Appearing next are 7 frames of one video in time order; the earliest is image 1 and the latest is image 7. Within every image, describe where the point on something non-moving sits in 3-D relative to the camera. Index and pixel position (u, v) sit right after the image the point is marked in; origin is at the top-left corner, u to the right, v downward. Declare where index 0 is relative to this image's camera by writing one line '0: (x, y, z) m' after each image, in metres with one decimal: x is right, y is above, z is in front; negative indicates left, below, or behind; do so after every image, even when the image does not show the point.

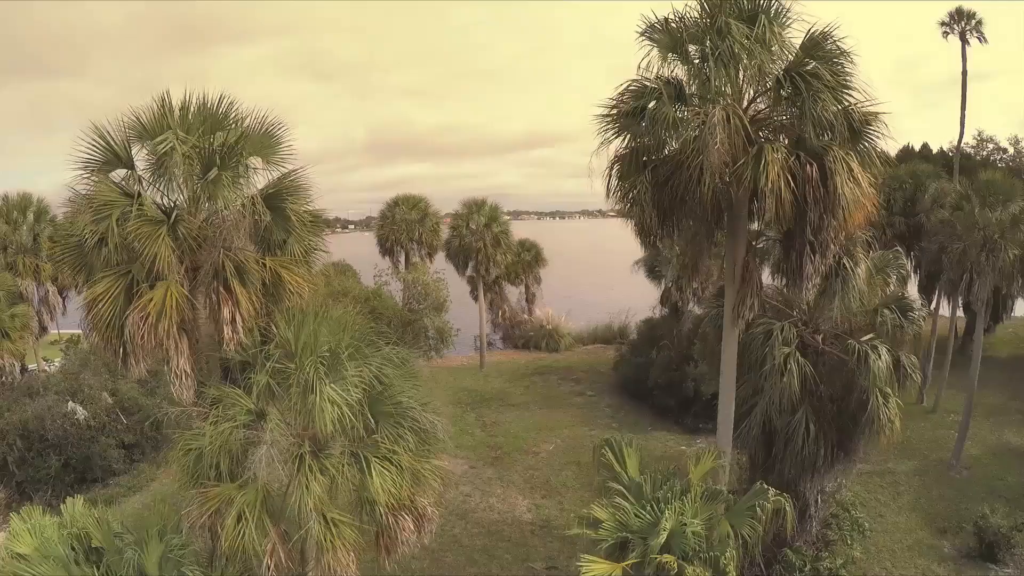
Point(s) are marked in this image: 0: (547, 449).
0: (+0.6, -2.8, +9.1) m
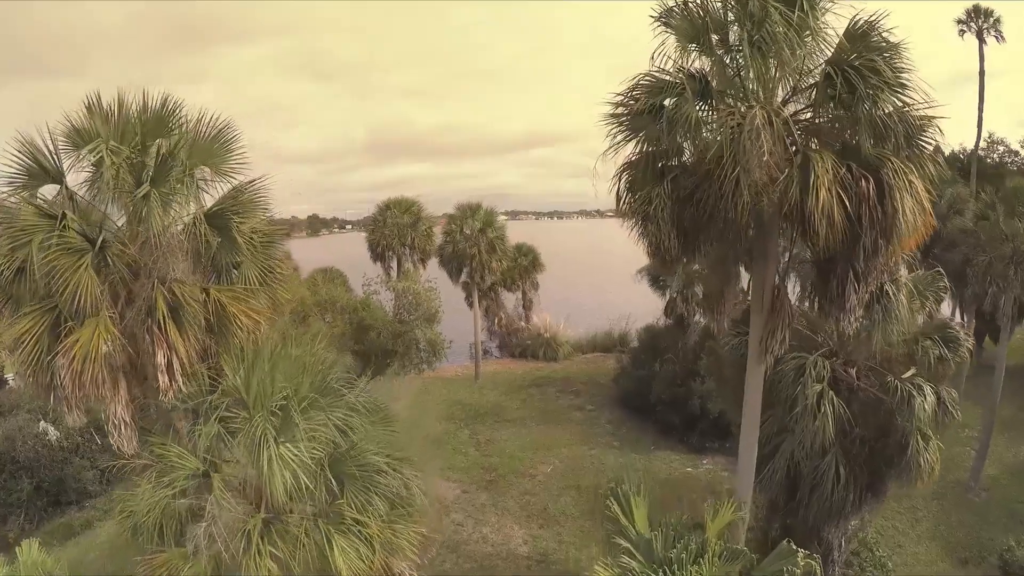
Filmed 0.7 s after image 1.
0: (+0.5, -3.0, +8.6) m
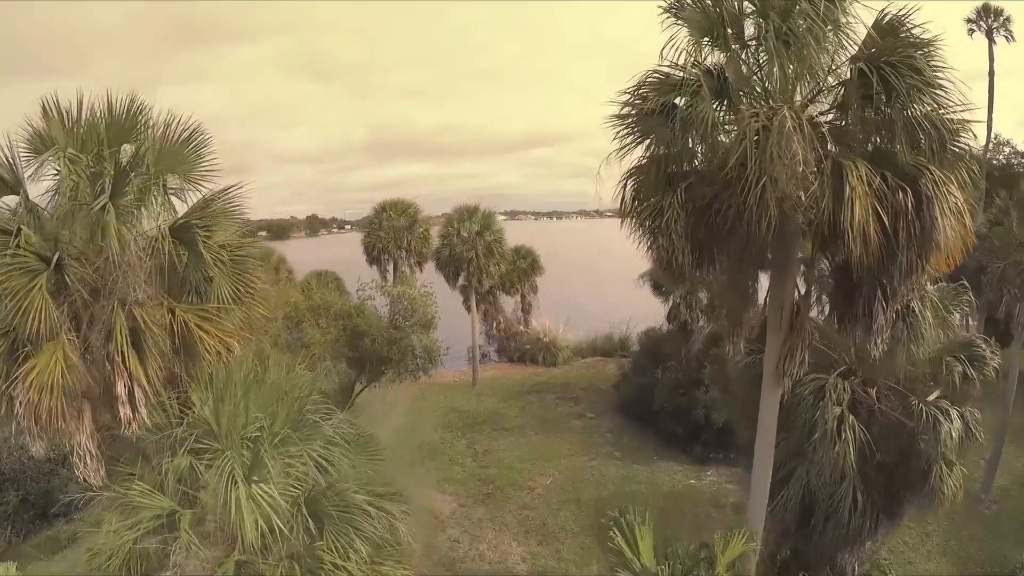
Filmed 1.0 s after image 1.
0: (+0.5, -3.1, +8.3) m
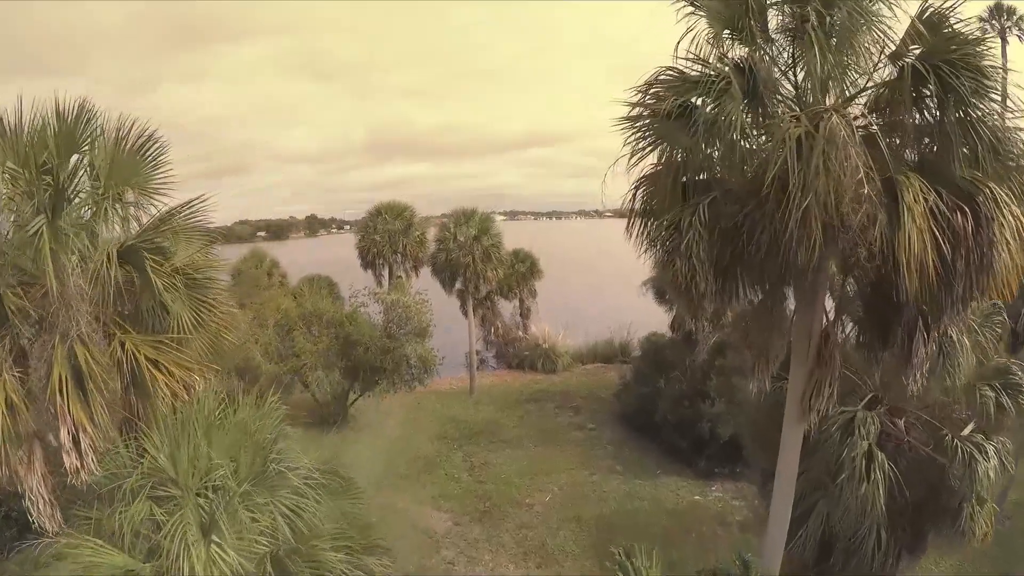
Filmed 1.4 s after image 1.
0: (+0.5, -3.3, +8.0) m
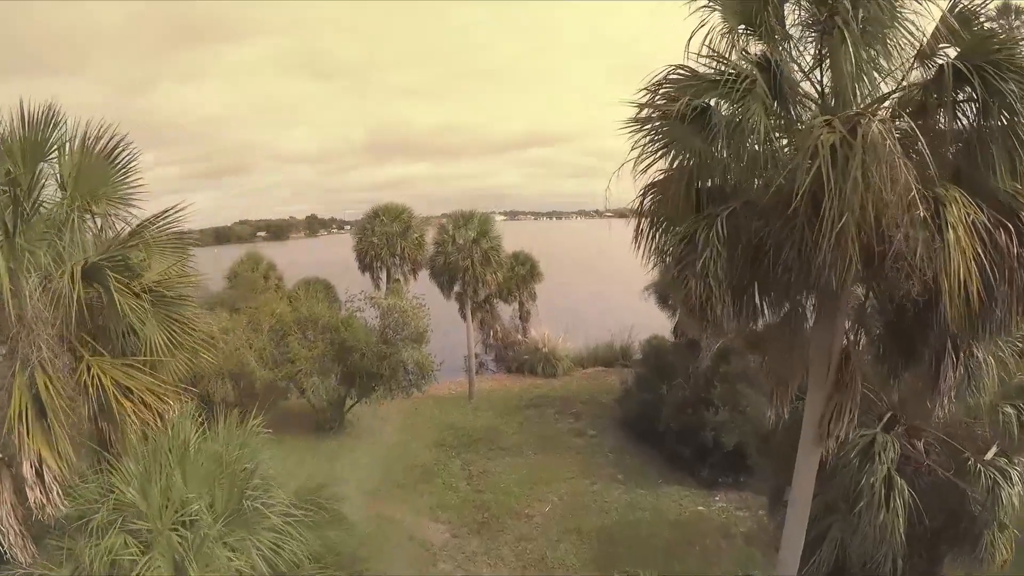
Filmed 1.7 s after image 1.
0: (+0.5, -3.3, +7.8) m
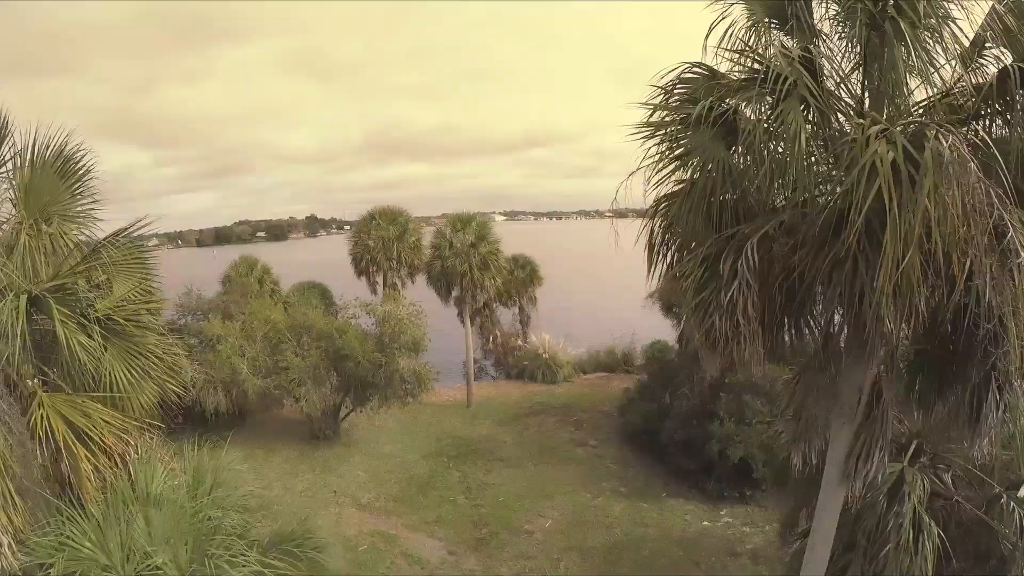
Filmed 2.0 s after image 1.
0: (+0.4, -3.5, +7.6) m
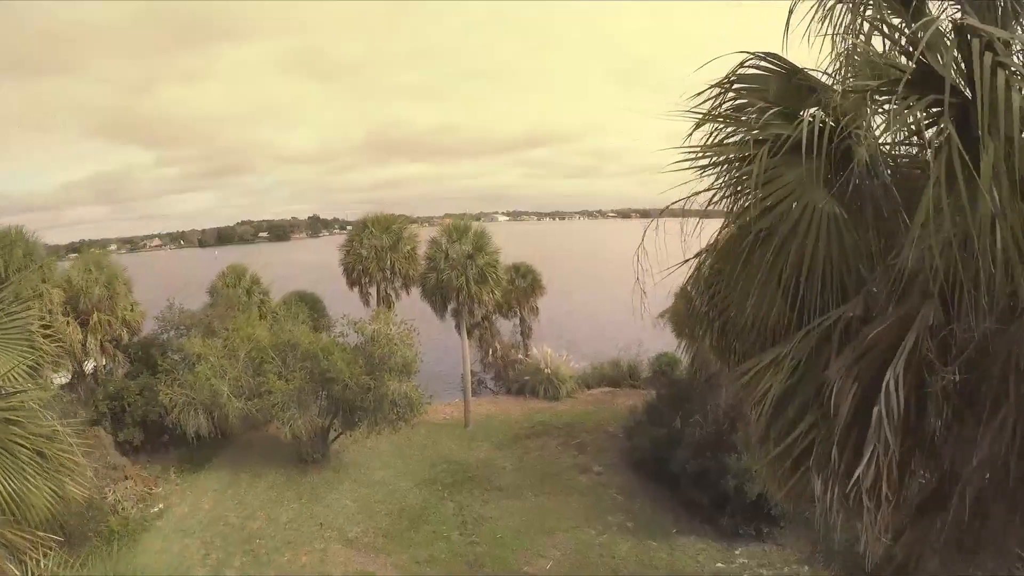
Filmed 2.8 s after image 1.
0: (+0.4, -3.7, +7.0) m
